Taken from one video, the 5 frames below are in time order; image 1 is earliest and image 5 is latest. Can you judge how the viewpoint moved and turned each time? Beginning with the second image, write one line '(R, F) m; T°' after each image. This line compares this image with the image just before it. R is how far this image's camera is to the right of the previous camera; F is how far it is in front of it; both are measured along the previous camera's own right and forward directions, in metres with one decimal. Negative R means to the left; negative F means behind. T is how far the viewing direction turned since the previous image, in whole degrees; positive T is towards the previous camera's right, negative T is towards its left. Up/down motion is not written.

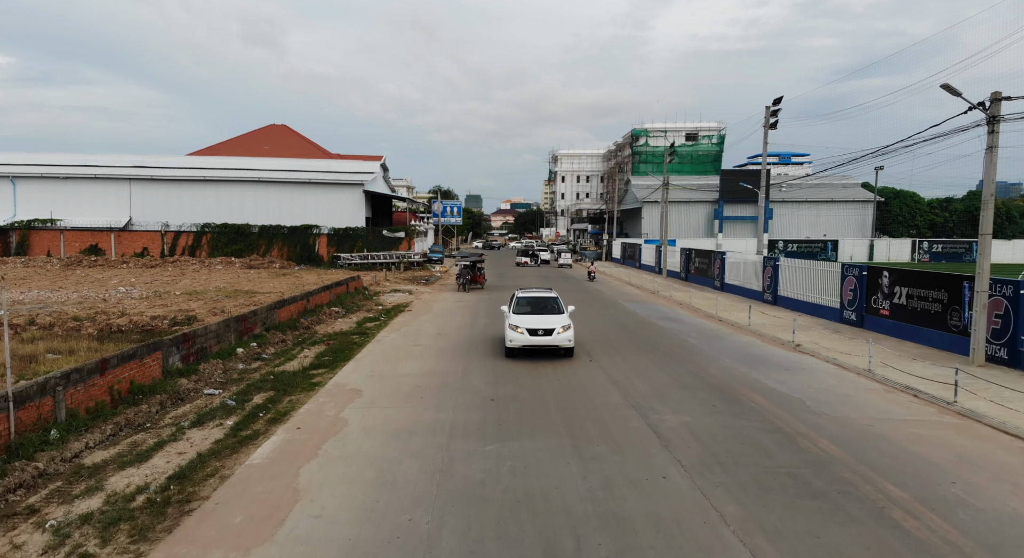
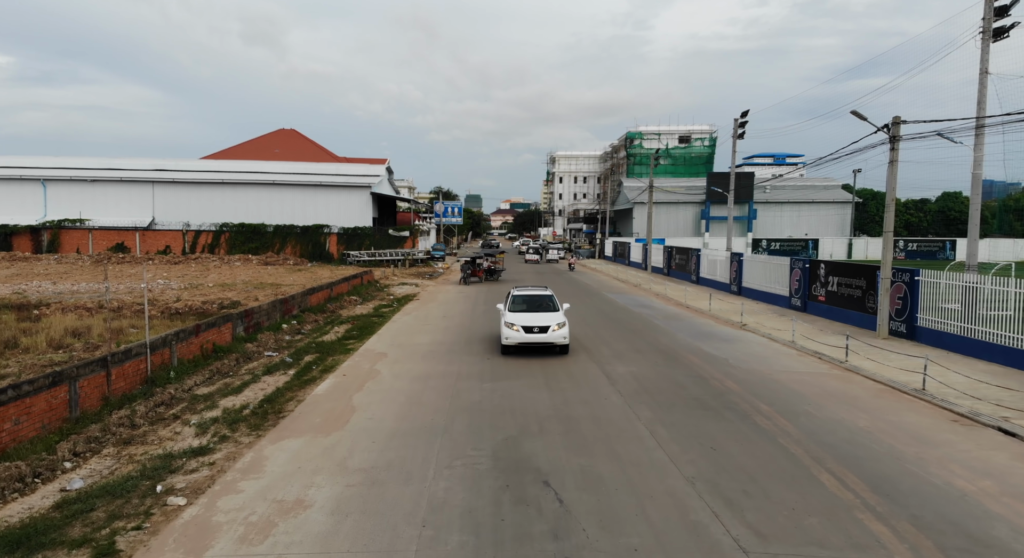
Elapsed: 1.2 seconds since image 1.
(+0.2, -2.8) m; 0°
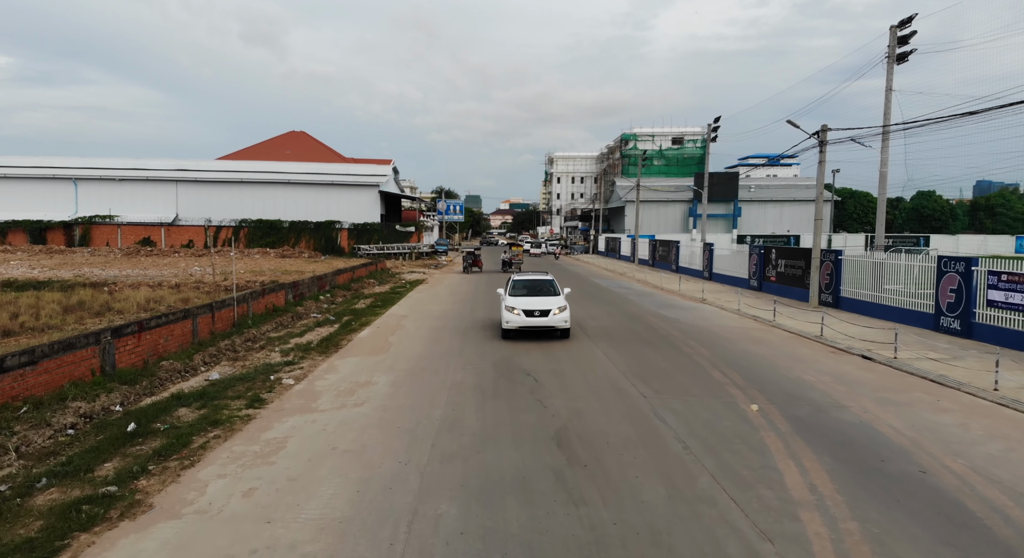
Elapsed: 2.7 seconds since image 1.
(+0.1, -3.2) m; 0°
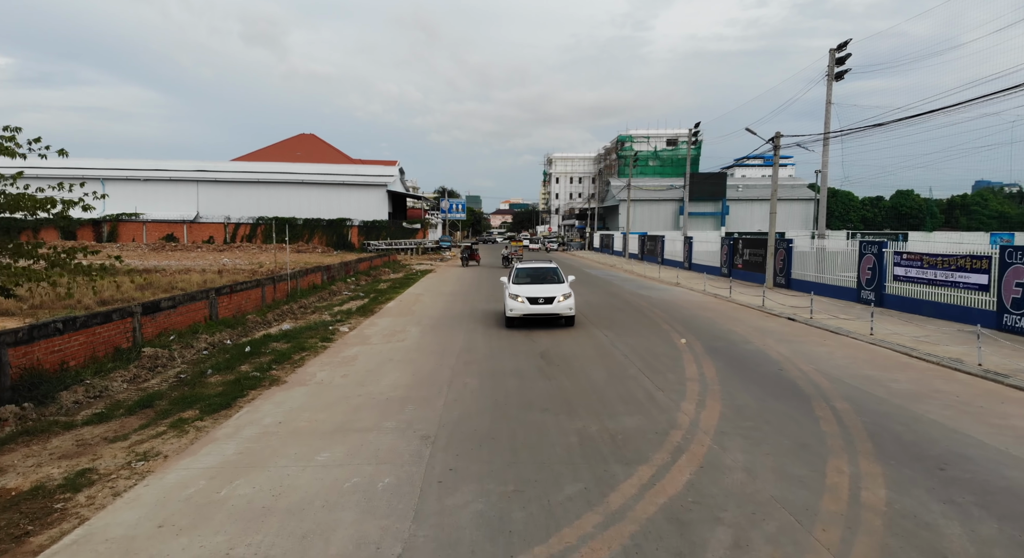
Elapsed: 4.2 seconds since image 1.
(0.0, -3.1) m; 0°
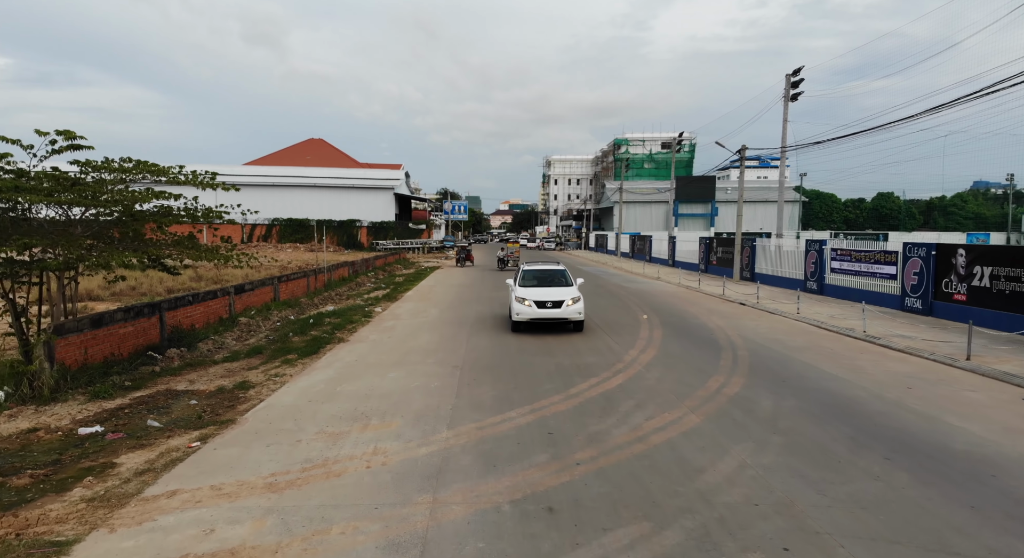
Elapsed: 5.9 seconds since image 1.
(0.0, -3.1) m; 0°
